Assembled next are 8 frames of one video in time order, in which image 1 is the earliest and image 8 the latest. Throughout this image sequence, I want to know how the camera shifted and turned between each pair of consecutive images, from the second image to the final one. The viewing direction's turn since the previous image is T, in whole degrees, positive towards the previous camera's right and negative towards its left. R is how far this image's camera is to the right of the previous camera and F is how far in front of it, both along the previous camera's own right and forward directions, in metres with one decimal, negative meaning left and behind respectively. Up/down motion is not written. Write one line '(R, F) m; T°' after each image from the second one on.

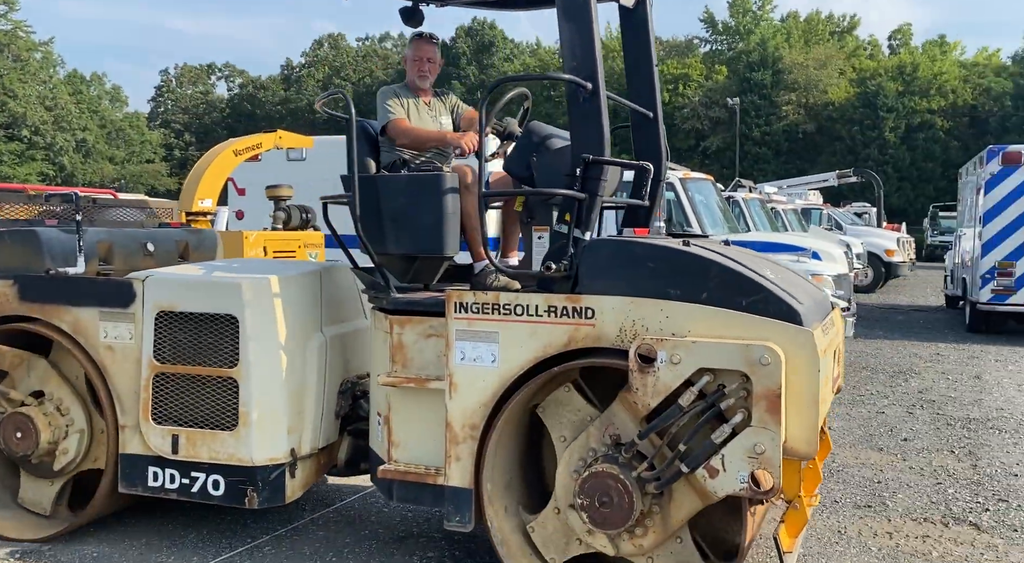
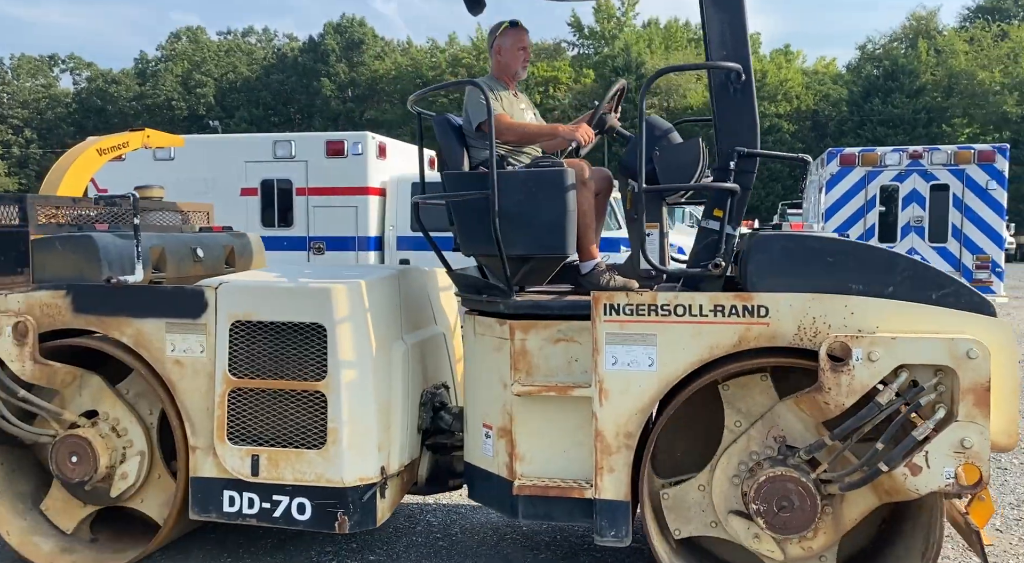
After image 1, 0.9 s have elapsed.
(-0.9, +0.2) m; +7°
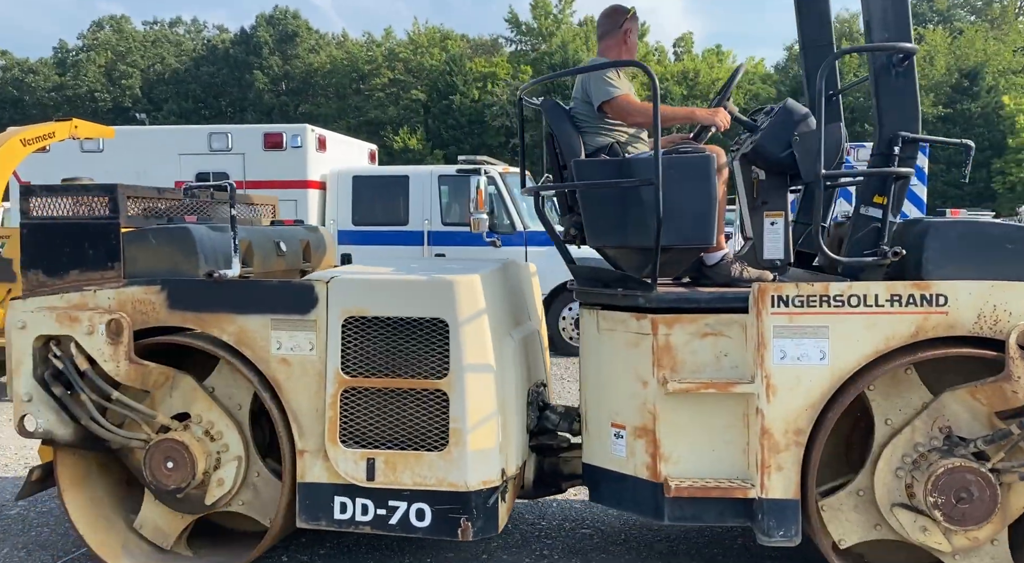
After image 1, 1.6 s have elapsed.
(-0.8, +0.2) m; +4°
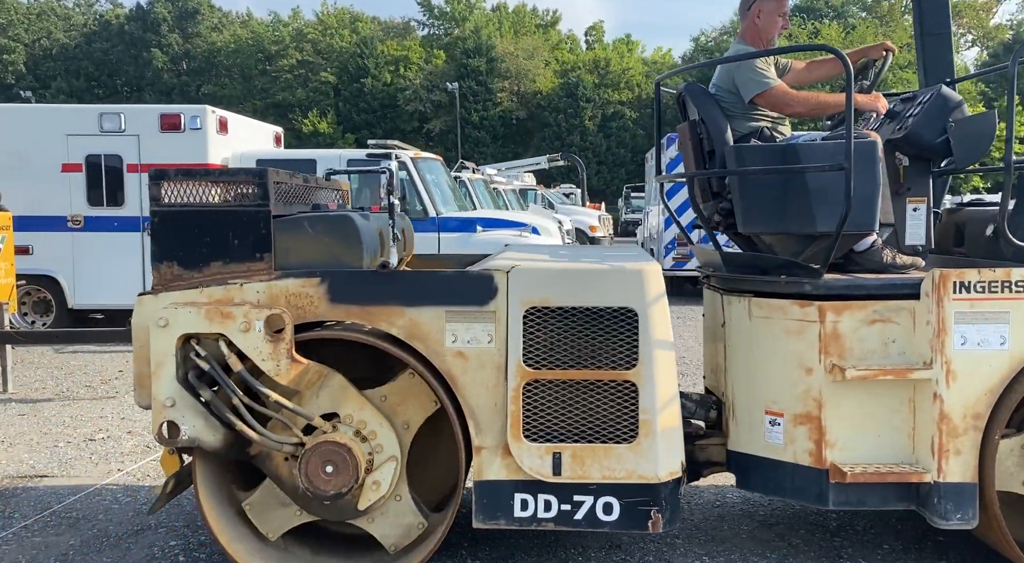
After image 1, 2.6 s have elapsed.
(-1.0, +0.1) m; +6°
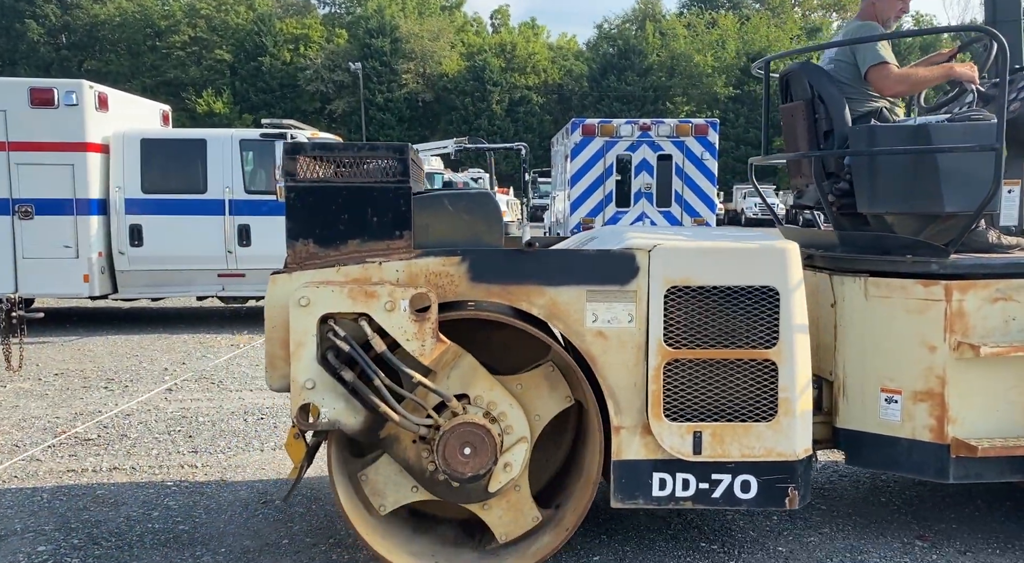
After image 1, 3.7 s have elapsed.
(-0.9, +0.1) m; +6°
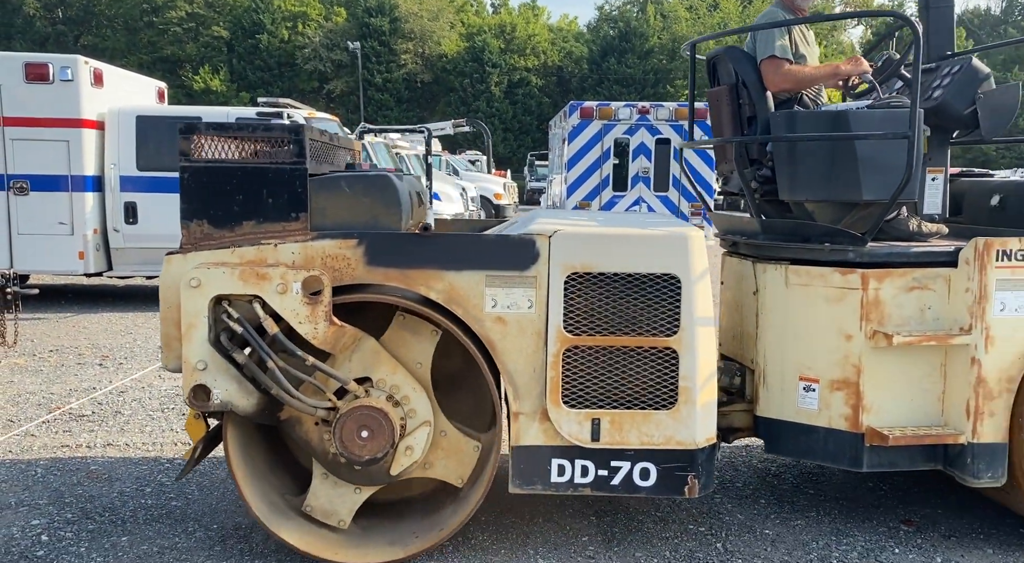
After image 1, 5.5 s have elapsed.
(+0.3, +0.1) m; +1°
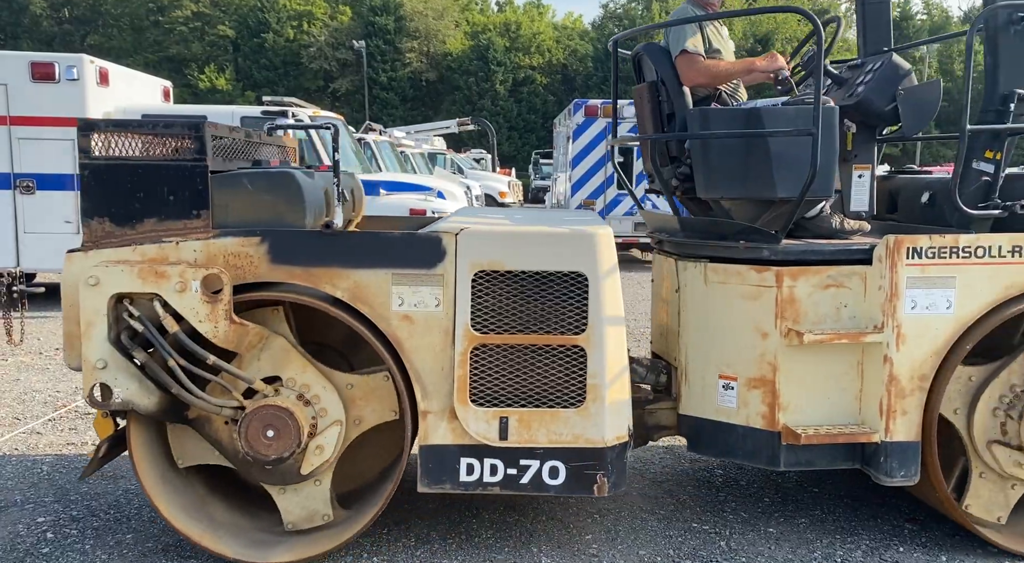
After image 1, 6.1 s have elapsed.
(+0.3, 0.0) m; 0°
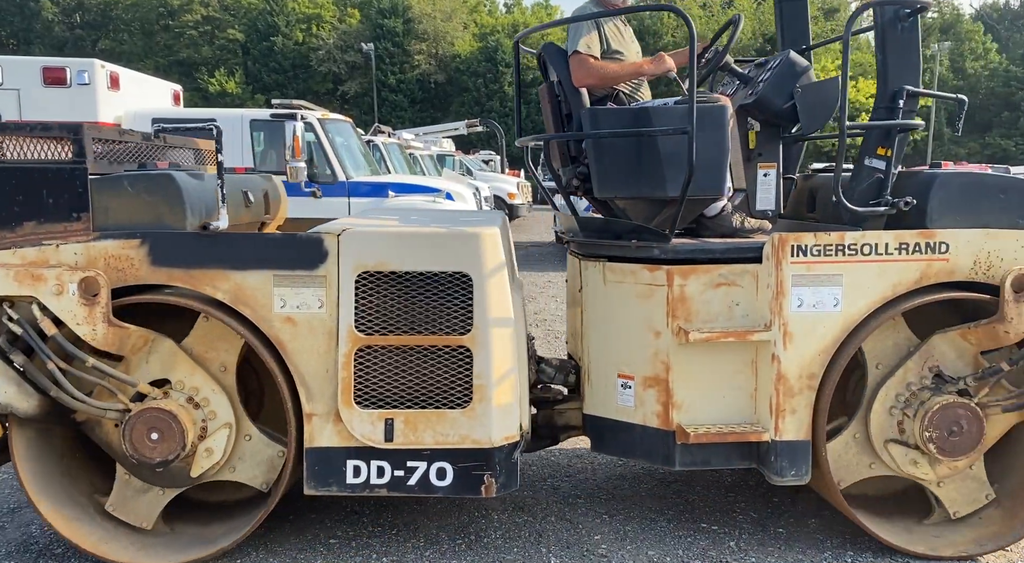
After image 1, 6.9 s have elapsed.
(+0.4, 0.0) m; 0°
